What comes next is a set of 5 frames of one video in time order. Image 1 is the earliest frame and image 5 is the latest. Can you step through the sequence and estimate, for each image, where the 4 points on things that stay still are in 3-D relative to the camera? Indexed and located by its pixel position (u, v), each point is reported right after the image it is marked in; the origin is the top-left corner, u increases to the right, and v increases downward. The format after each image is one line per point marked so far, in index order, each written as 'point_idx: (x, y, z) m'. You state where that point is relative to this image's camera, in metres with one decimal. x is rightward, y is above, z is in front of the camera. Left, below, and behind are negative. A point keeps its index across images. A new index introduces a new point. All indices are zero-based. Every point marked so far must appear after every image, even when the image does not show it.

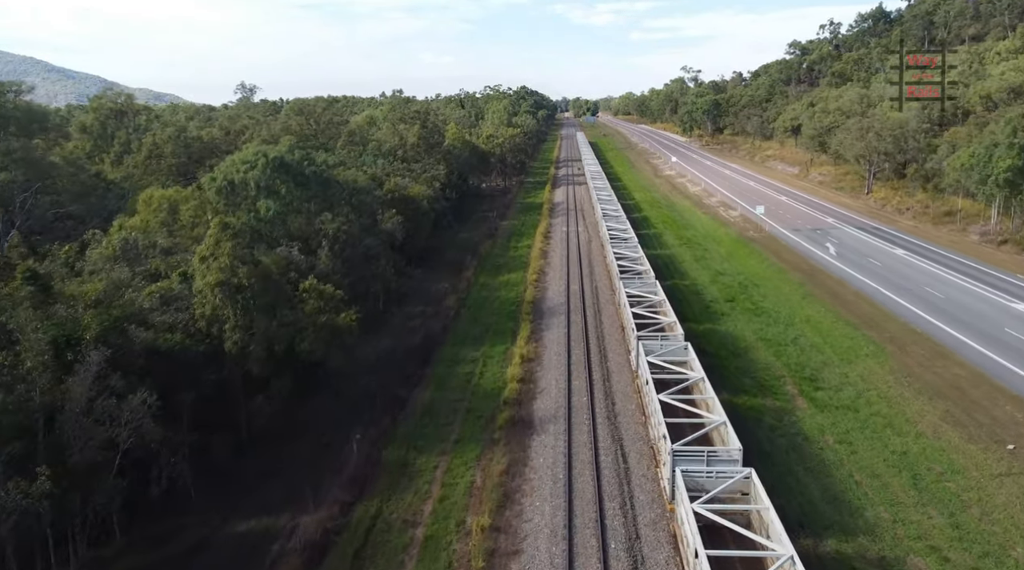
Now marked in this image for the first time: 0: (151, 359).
0: (-9.0, -1.9, +19.5) m
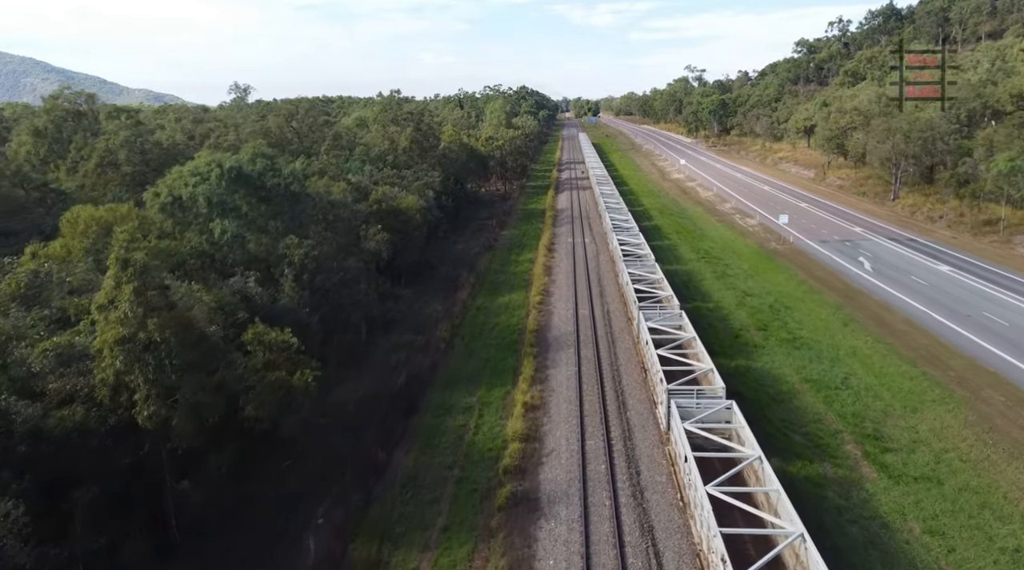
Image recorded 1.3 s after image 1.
0: (-9.0, -3.0, +14.7) m
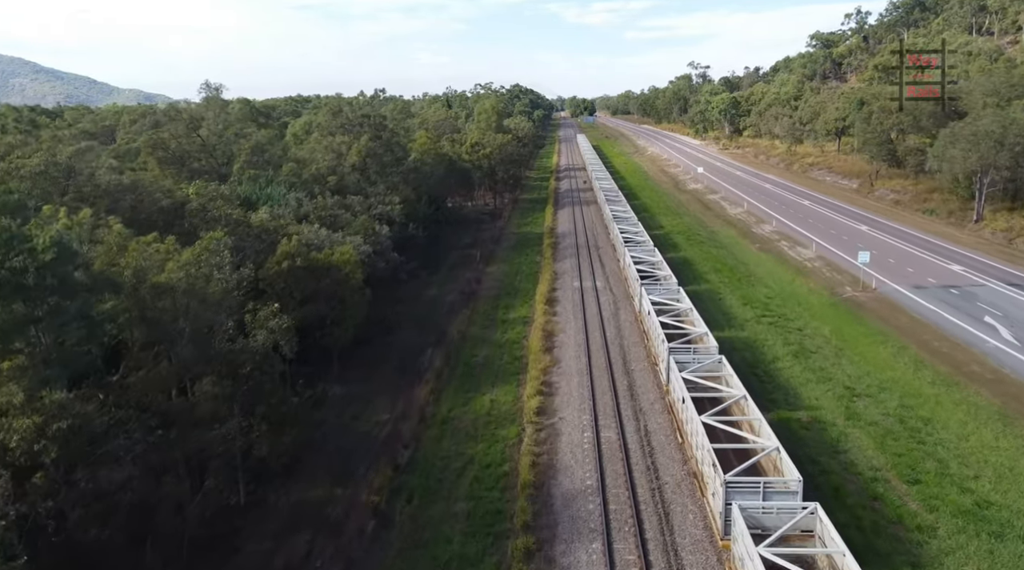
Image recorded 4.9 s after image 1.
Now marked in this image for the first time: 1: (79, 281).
0: (-9.3, -6.2, +1.0) m
1: (-8.5, +0.1, +15.2) m
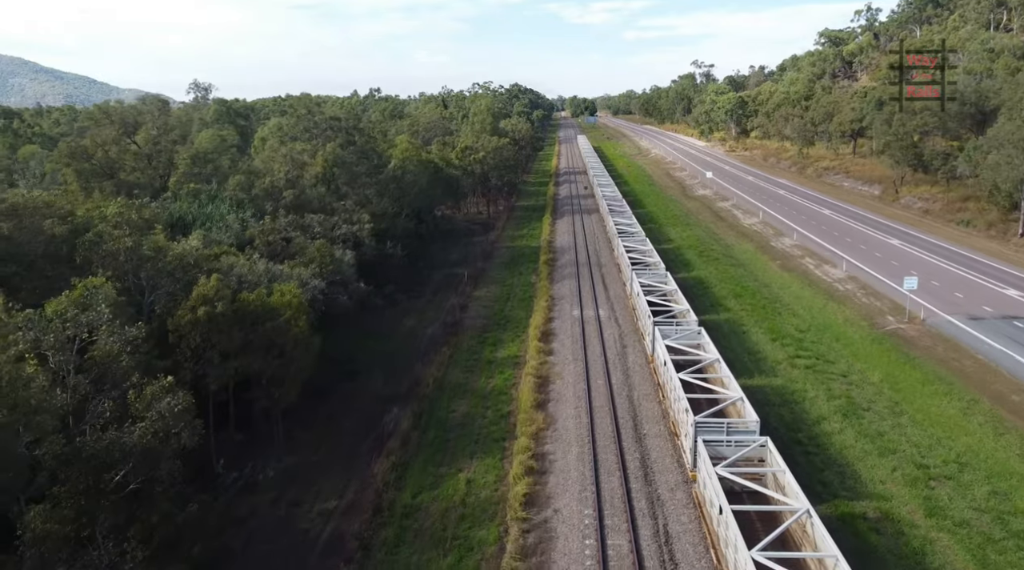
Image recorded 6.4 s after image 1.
0: (-9.8, -7.6, -4.5) m
1: (-9.0, -1.2, +9.6) m
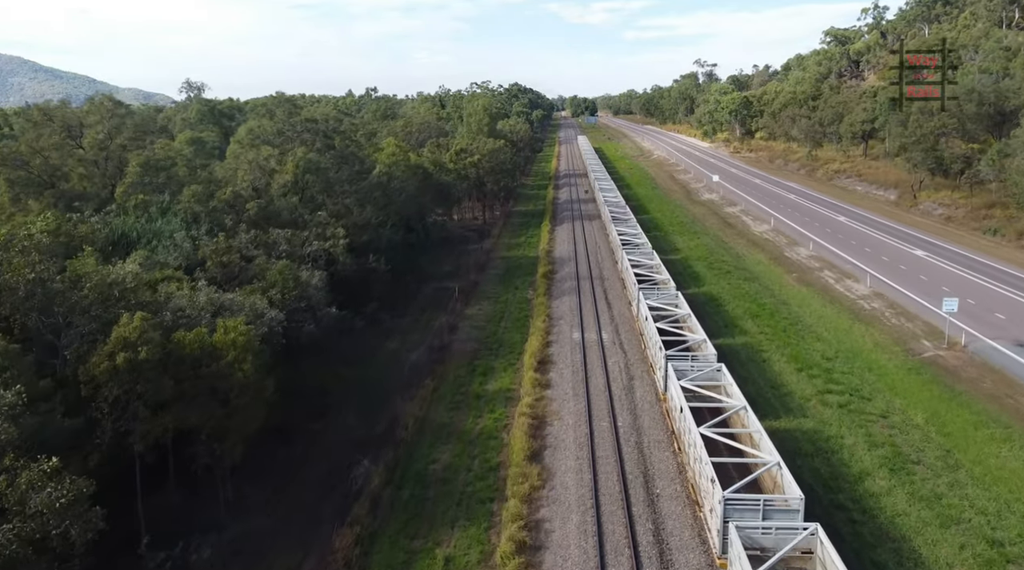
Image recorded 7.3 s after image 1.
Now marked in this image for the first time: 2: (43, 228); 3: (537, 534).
0: (-10.1, -8.4, -8.1) m
1: (-9.2, -2.1, +6.0) m
2: (-11.5, +1.2, +18.9) m
3: (+0.6, -5.7, +18.0) m
